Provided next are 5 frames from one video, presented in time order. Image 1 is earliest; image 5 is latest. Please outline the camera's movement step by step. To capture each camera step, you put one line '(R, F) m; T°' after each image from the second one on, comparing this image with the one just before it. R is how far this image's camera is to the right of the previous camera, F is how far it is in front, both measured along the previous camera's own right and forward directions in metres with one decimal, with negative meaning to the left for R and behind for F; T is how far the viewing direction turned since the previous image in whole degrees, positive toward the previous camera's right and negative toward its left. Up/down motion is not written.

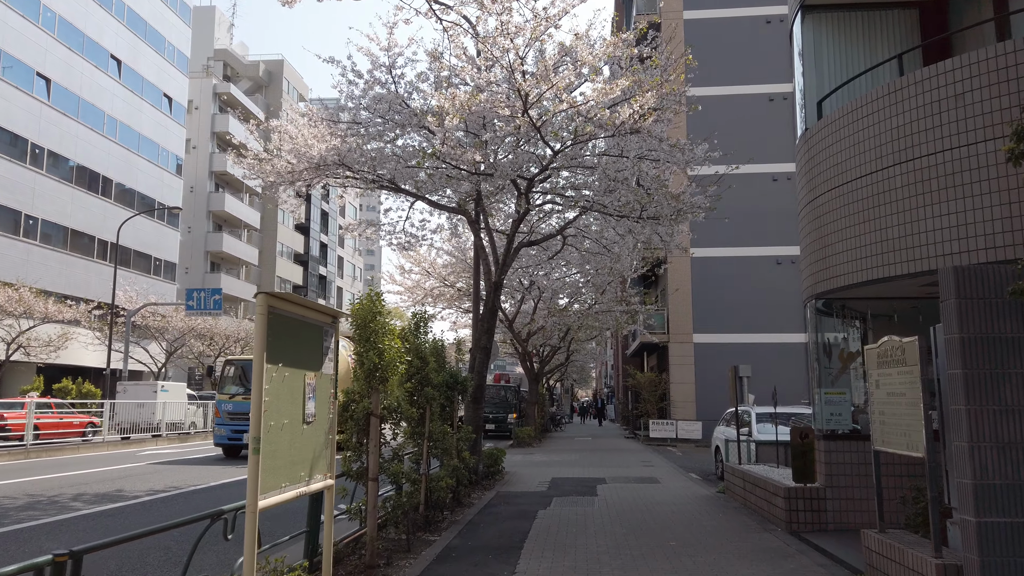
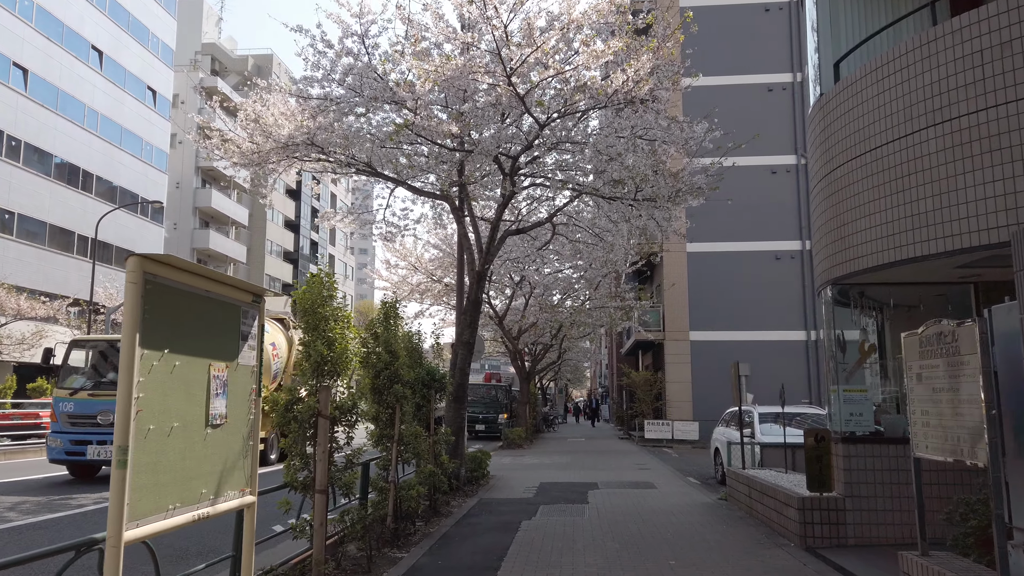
(+0.2, +1.0) m; 0°
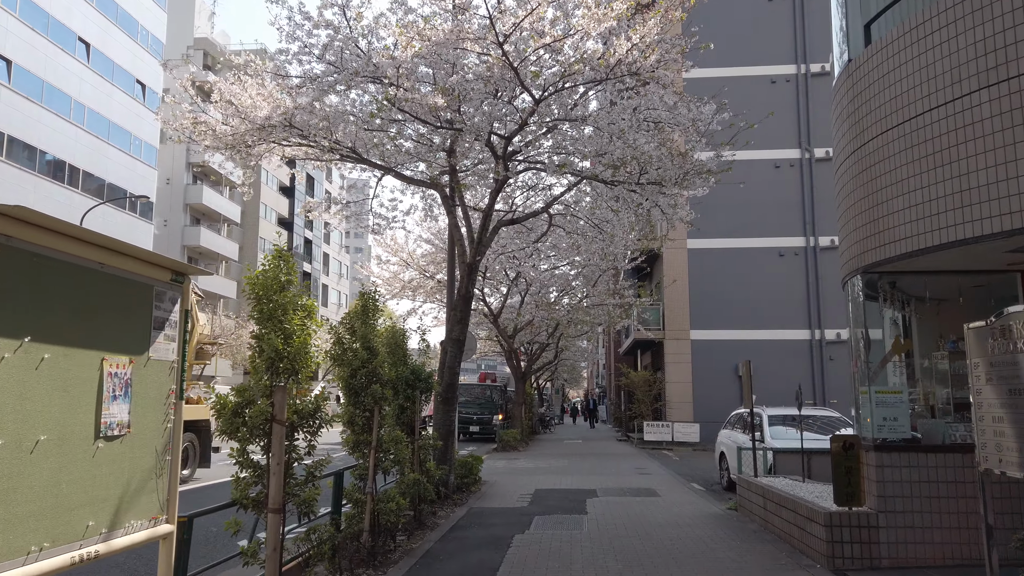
(+0.1, +0.9) m; 0°
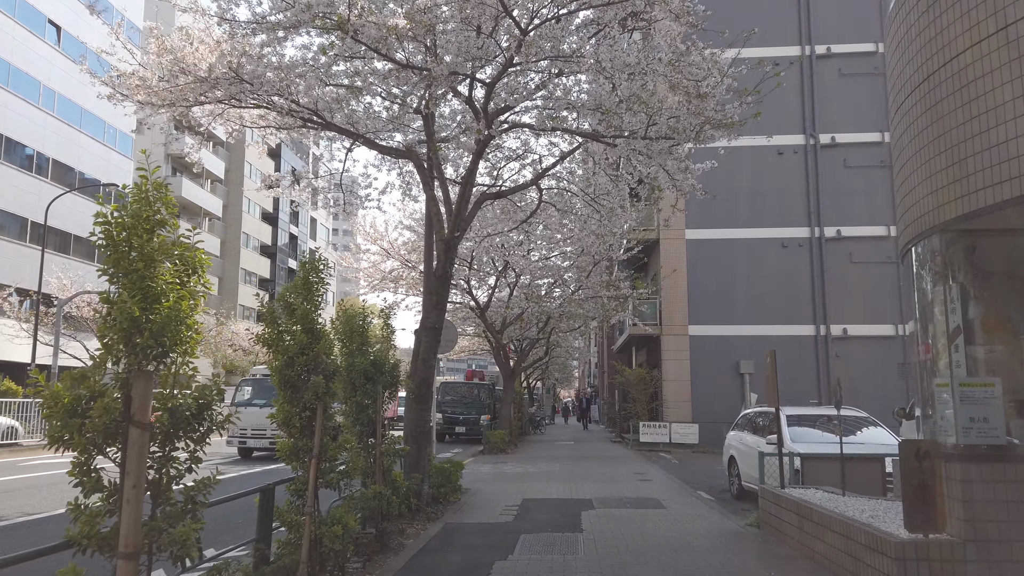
(+0.1, +1.6) m; +1°
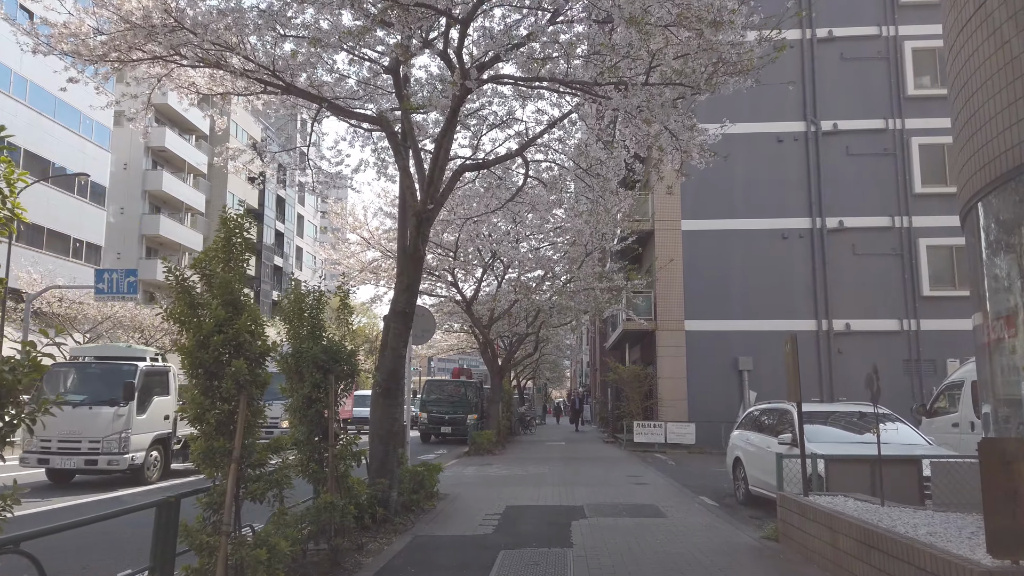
(+0.1, +1.2) m; +1°
